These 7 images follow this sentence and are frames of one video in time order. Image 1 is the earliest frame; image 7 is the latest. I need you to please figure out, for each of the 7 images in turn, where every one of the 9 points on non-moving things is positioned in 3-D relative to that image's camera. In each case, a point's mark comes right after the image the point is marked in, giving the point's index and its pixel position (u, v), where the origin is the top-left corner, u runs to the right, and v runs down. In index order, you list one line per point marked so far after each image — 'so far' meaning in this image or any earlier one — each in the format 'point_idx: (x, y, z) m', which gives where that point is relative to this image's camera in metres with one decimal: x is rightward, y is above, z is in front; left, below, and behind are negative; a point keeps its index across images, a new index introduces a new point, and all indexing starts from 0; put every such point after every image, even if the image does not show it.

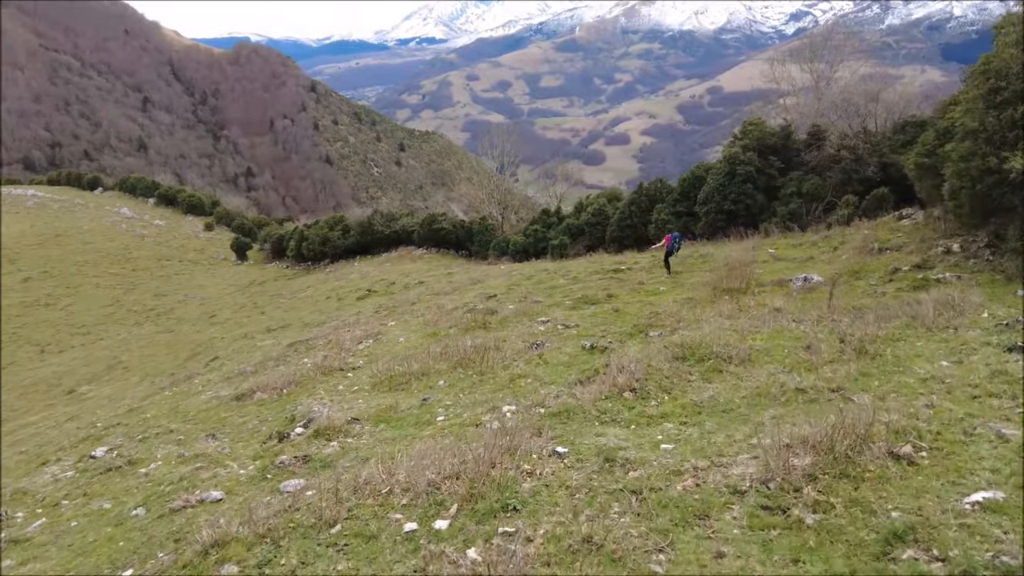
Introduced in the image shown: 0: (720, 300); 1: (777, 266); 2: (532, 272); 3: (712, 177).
0: (+3.3, -0.3, +10.6) m
1: (+5.3, +0.4, +13.1) m
2: (+0.3, +0.4, +17.5) m
3: (+5.9, +3.3, +19.5) m
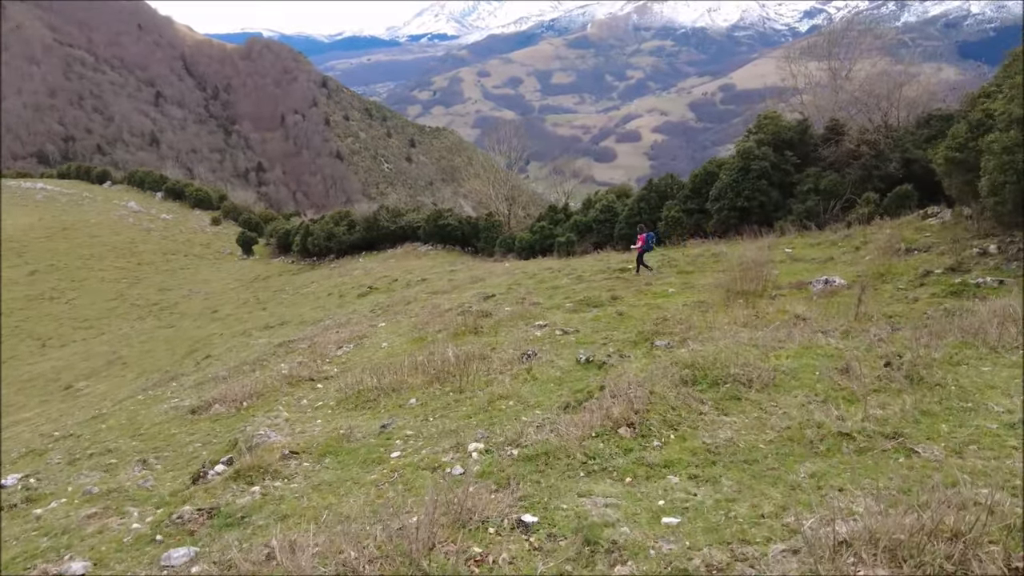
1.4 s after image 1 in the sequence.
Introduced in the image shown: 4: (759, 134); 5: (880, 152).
0: (+3.3, -0.4, +10.0) m
1: (+5.4, +0.4, +12.5) m
2: (+0.5, +0.4, +17.0) m
3: (+6.0, +3.3, +18.9) m
4: (+7.2, +4.5, +19.3) m
5: (+9.9, +3.6, +17.7) m
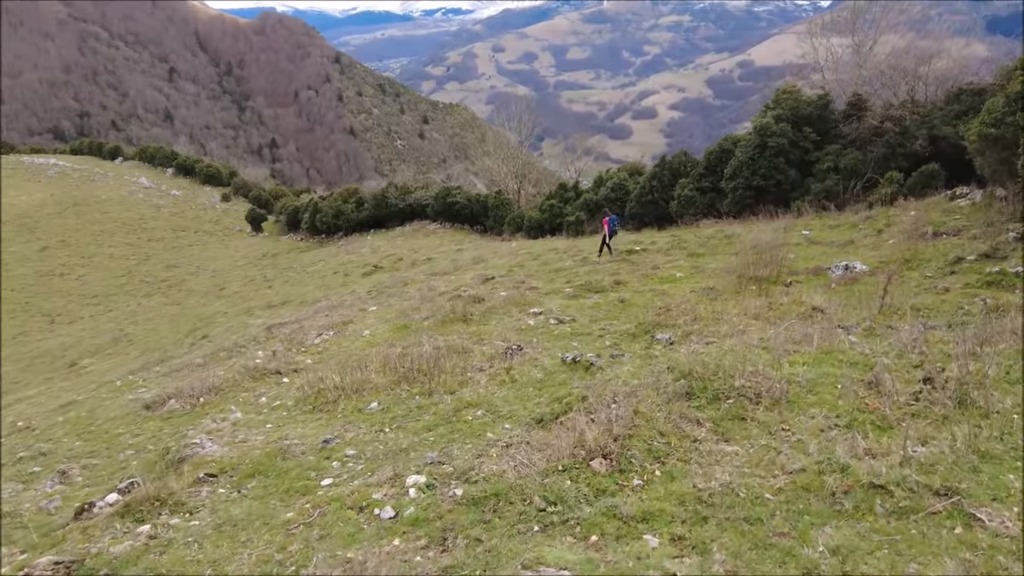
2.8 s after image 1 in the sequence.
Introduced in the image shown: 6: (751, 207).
0: (+3.3, -0.1, +9.5) m
1: (+5.4, +0.7, +11.9) m
2: (+0.6, +0.9, +16.5) m
3: (+6.3, +3.8, +18.2) m
4: (+7.4, +5.0, +18.6) m
5: (+10.1, +4.1, +16.9) m
6: (+6.4, +2.2, +17.9) m
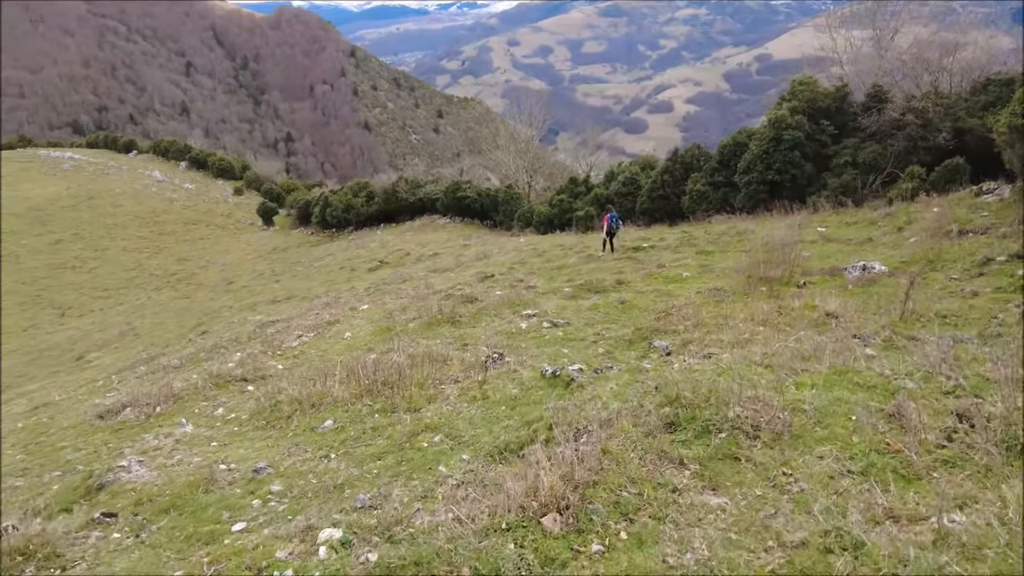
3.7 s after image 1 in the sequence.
0: (+3.4, -0.1, +9.1) m
1: (+5.5, +0.7, +11.5) m
2: (+0.8, +1.0, +16.1) m
3: (+6.5, +3.9, +17.7) m
4: (+7.7, +5.1, +18.0) m
5: (+10.3, +4.1, +16.3) m
6: (+6.6, +2.2, +17.4) m
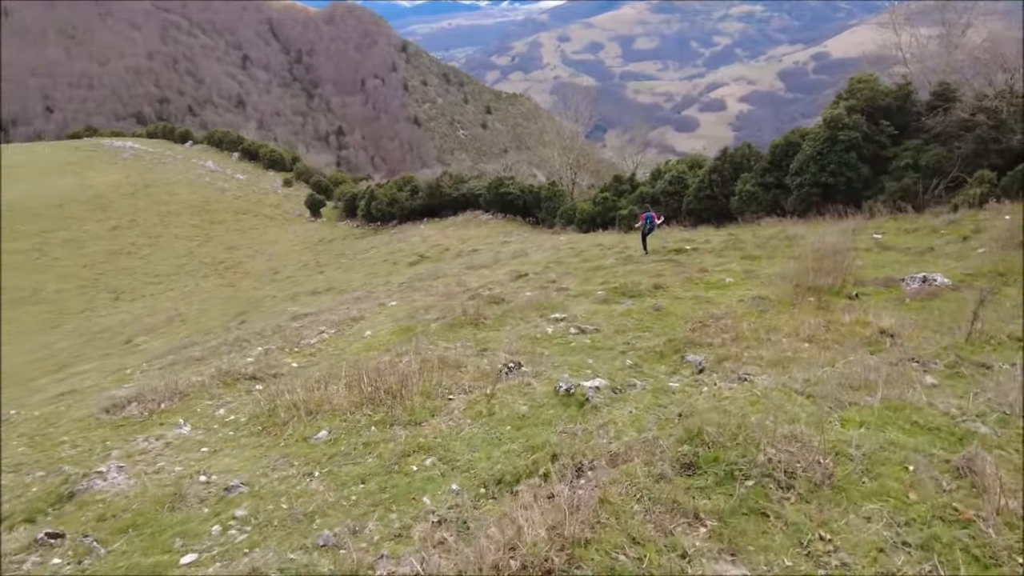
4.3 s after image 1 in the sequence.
0: (+3.8, -0.2, +8.6) m
1: (+6.1, +0.5, +10.9) m
2: (+1.7, +1.0, +15.8) m
3: (+7.6, +3.7, +17.0) m
4: (+8.8, +4.9, +17.2) m
5: (+11.3, +3.8, +15.4) m
6: (+7.7, +2.1, +16.7) m
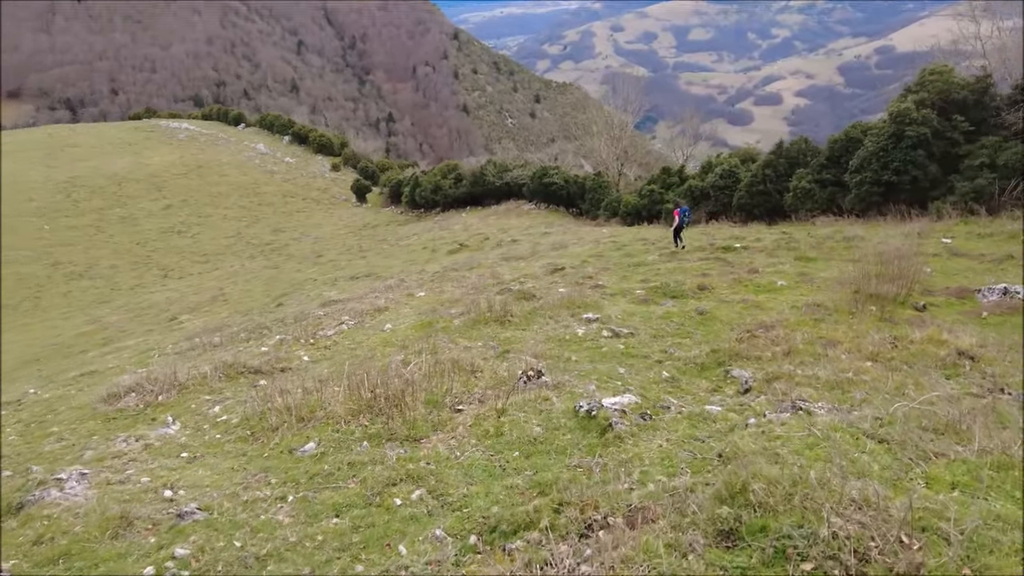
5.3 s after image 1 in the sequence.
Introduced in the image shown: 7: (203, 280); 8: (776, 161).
0: (+4.3, -0.3, +8.1) m
1: (+6.7, +0.4, +10.1) m
2: (+2.7, +1.1, +15.3) m
3: (+8.7, +3.6, +16.1) m
4: (+10.0, +4.7, +16.2) m
5: (+12.3, +3.5, +14.2) m
6: (+8.7, +2.0, +15.8) m
7: (-9.0, +0.2, +19.3) m
8: (+7.4, +3.6, +18.7) m
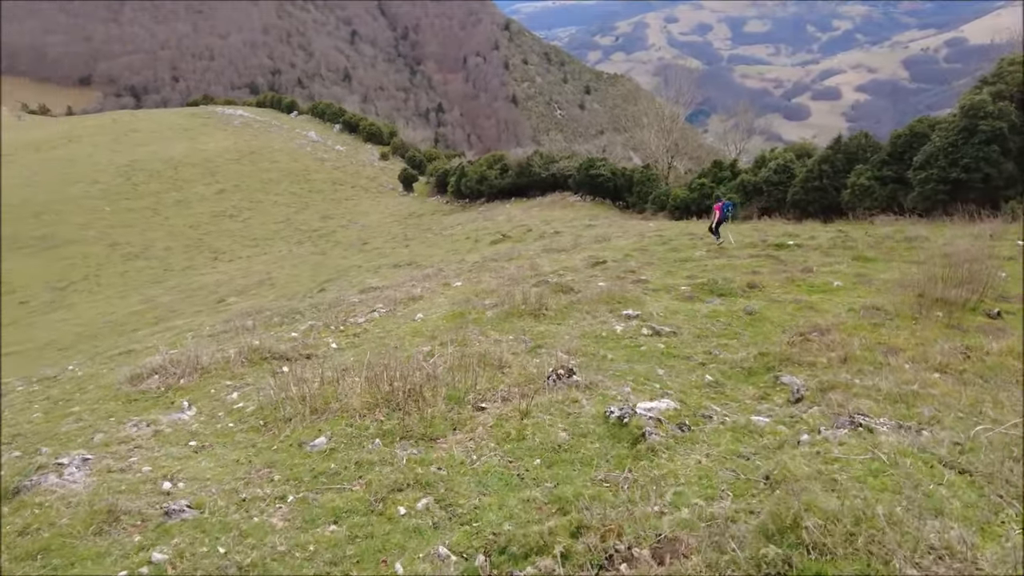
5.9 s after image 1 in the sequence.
0: (+4.7, -0.3, +7.6) m
1: (+7.3, +0.3, +9.4) m
2: (+3.7, +1.2, +14.9) m
3: (+9.8, +3.5, +15.3) m
4: (+11.1, +4.6, +15.3) m
5: (+13.2, +3.3, +13.2) m
6: (+9.7, +1.9, +15.0) m
7: (-7.8, +0.7, +19.6) m
8: (+8.7, +3.5, +17.9) m
